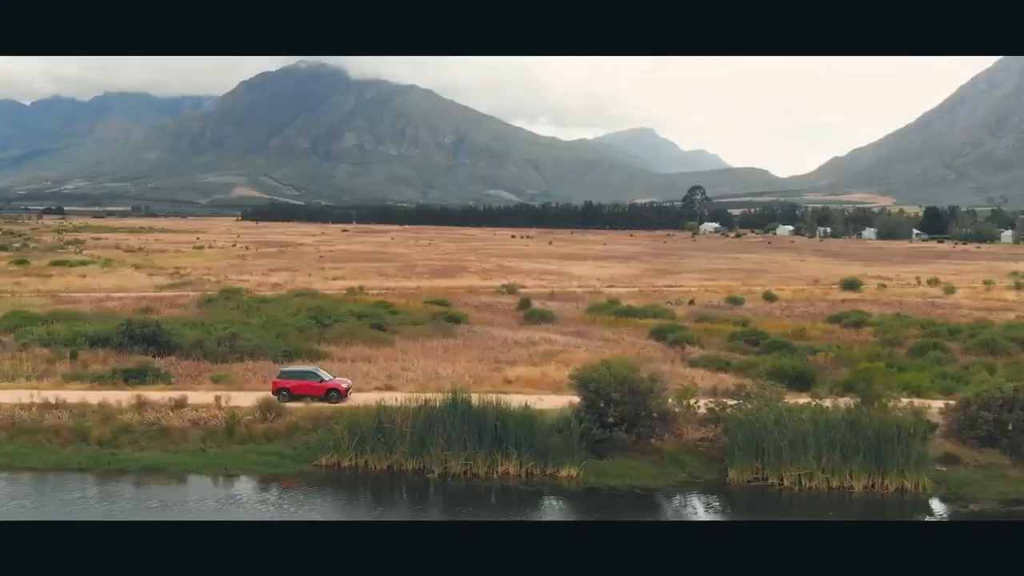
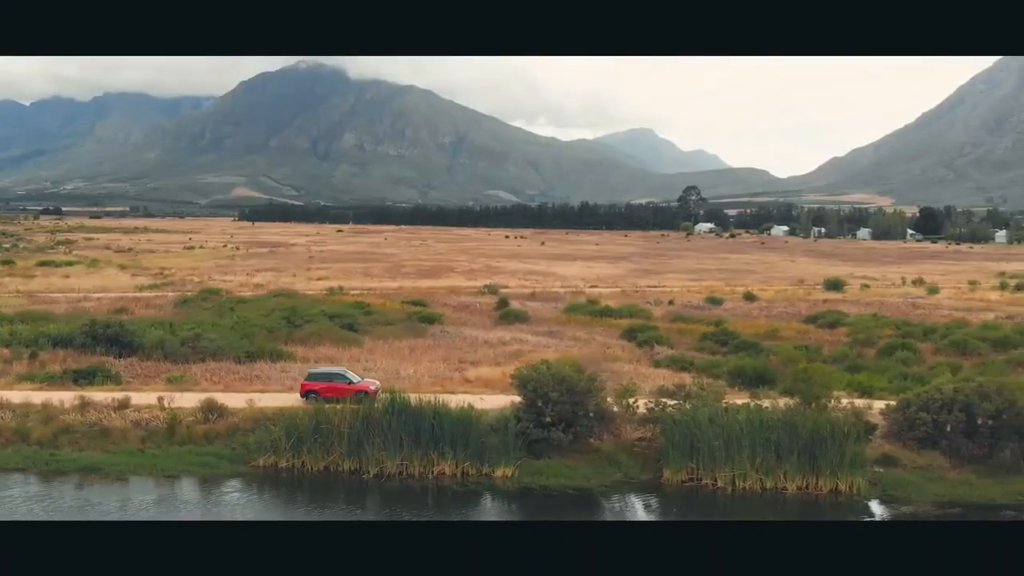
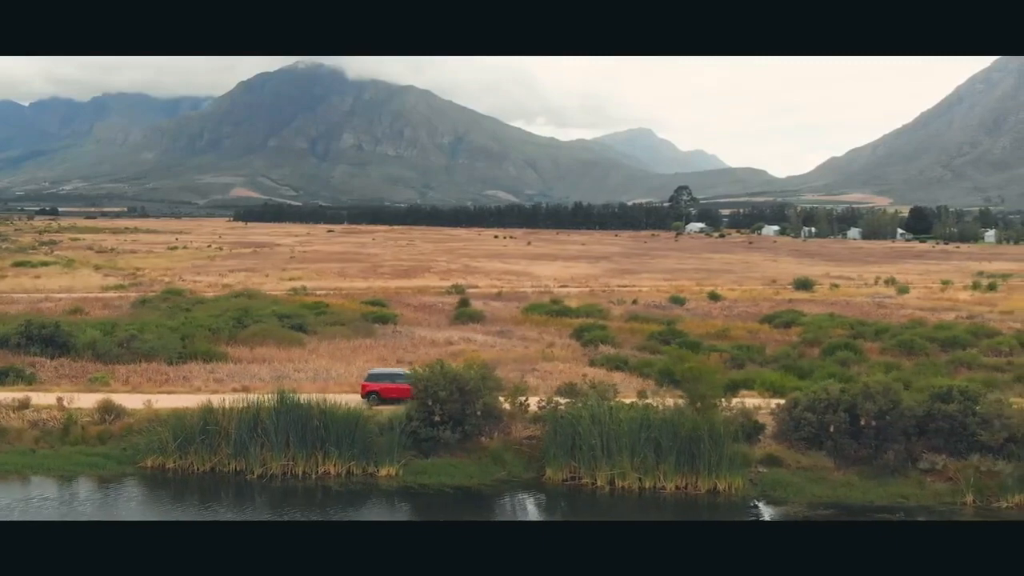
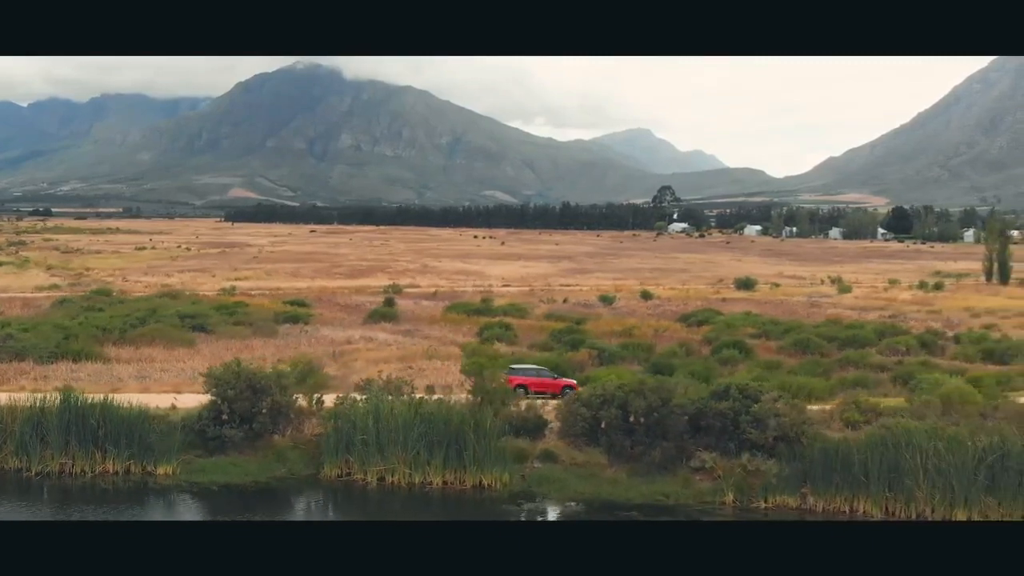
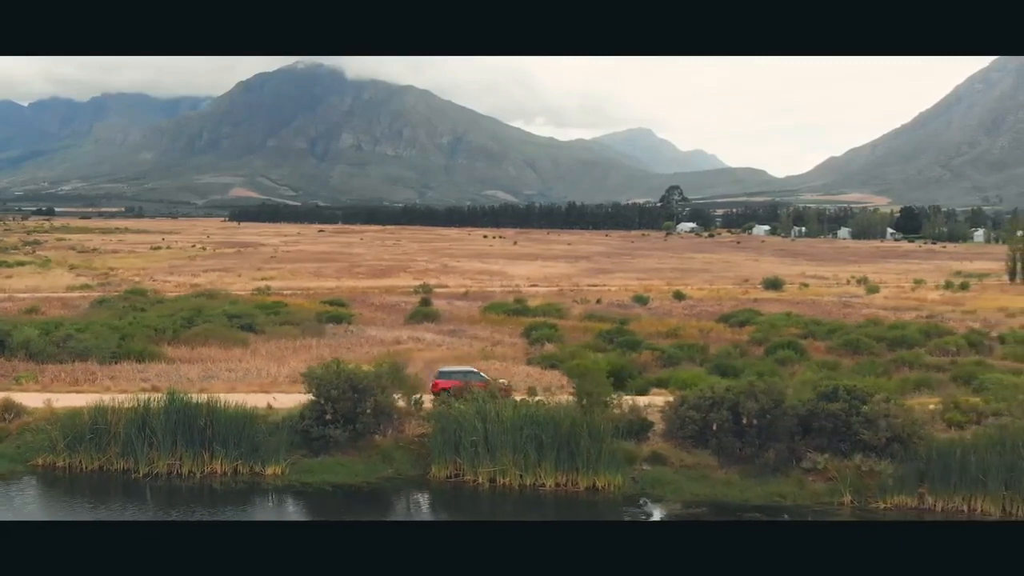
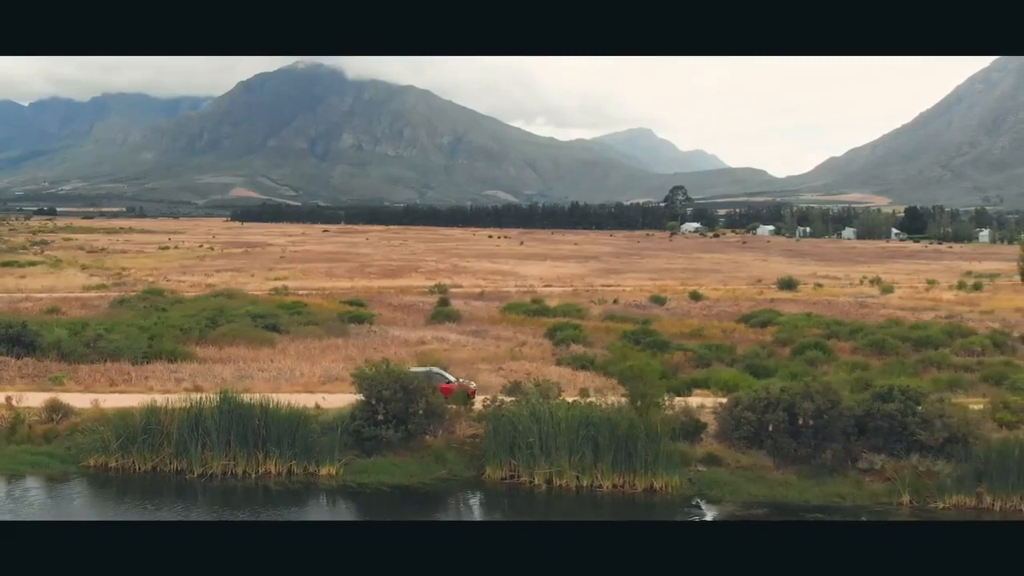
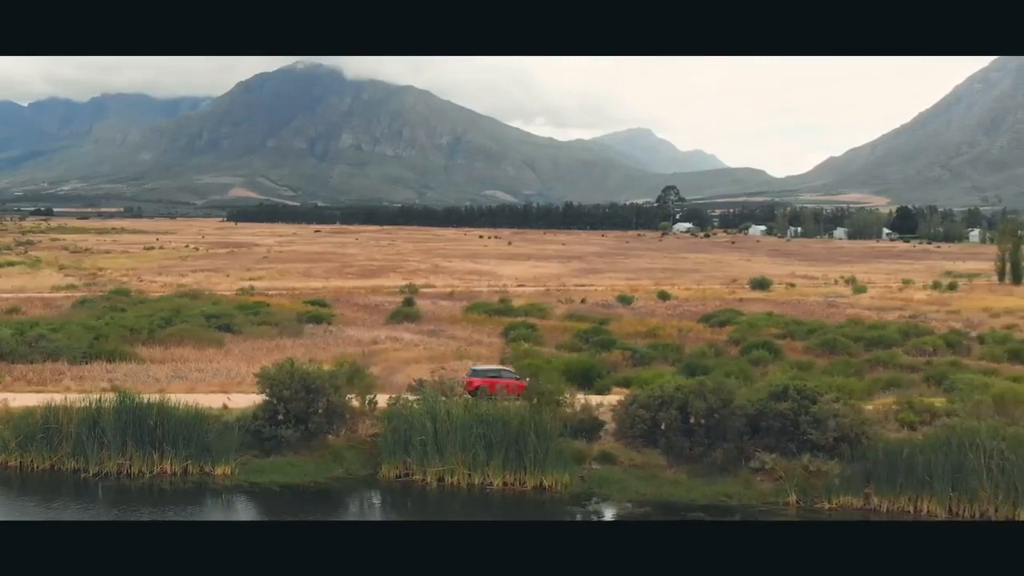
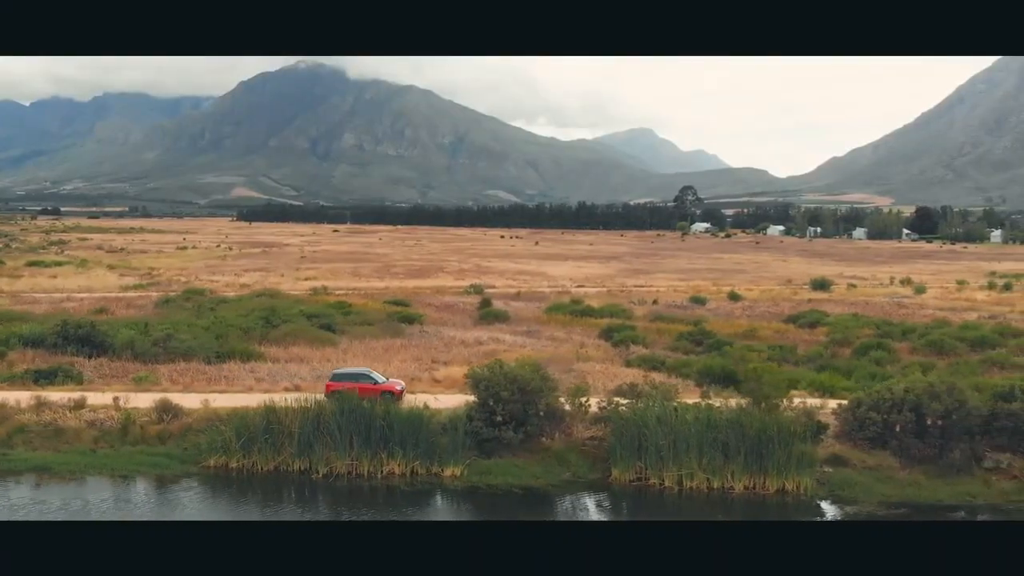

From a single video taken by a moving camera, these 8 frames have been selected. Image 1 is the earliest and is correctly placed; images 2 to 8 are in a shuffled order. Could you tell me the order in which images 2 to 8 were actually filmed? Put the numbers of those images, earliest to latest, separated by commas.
2, 8, 3, 6, 5, 7, 4
